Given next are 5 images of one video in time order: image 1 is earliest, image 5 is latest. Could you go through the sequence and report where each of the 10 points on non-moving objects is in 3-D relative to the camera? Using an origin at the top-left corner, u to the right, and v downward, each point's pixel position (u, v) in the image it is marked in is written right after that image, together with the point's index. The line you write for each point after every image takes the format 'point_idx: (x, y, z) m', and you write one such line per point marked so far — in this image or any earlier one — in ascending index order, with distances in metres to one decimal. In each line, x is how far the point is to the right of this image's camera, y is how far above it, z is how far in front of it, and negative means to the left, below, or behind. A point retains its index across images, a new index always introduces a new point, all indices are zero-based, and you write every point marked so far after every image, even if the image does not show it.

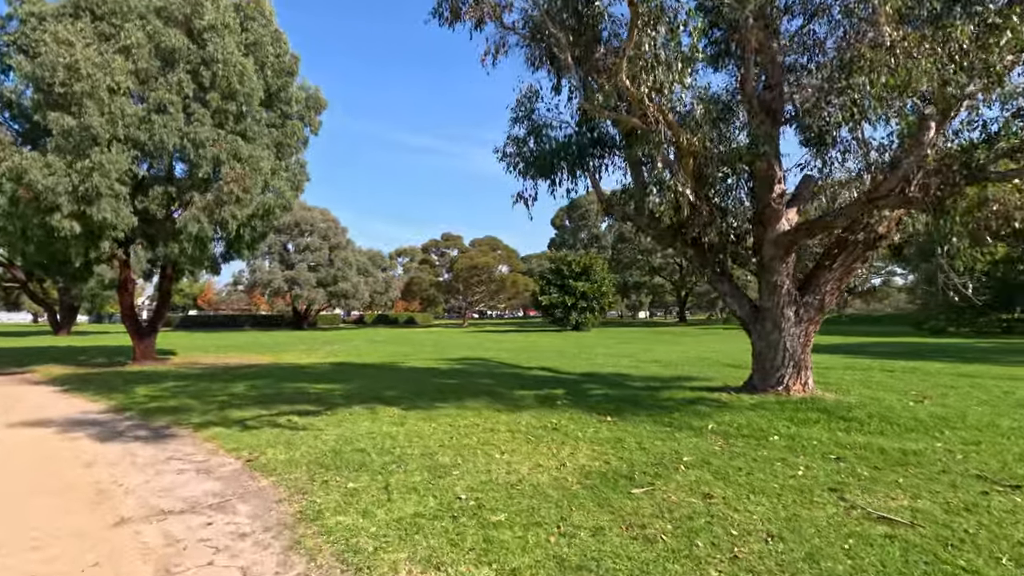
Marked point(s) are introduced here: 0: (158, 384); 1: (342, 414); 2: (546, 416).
0: (-10.0, -2.8, +15.2) m
1: (-3.2, -2.4, +10.1) m
2: (+0.6, -2.3, +9.3) m
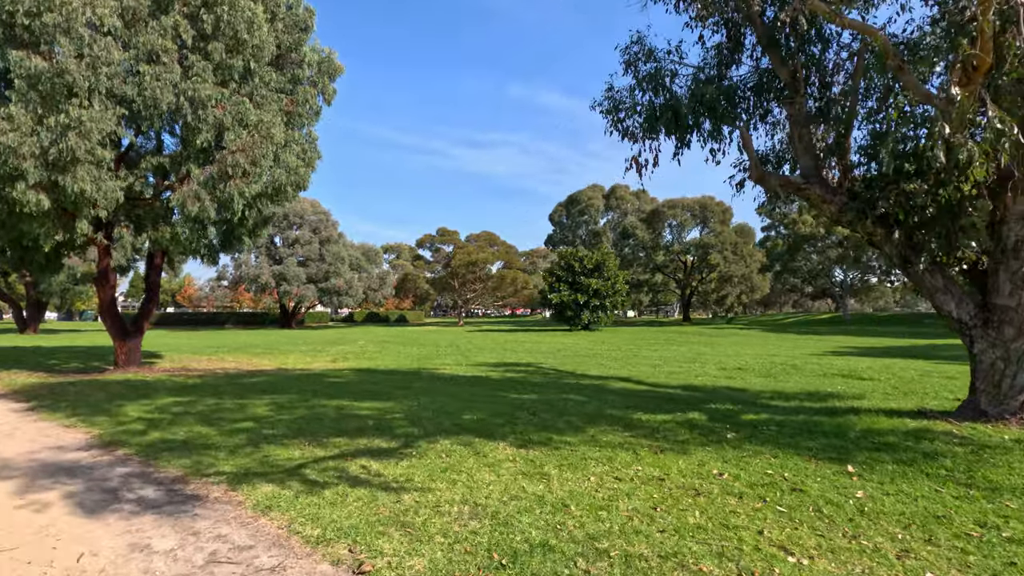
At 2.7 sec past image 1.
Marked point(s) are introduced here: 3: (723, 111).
0: (-8.0, -2.5, +11.9) m
1: (-1.0, -2.2, +7.1) m
2: (+2.8, -2.1, +6.4) m
3: (+3.7, +3.1, +9.6) m
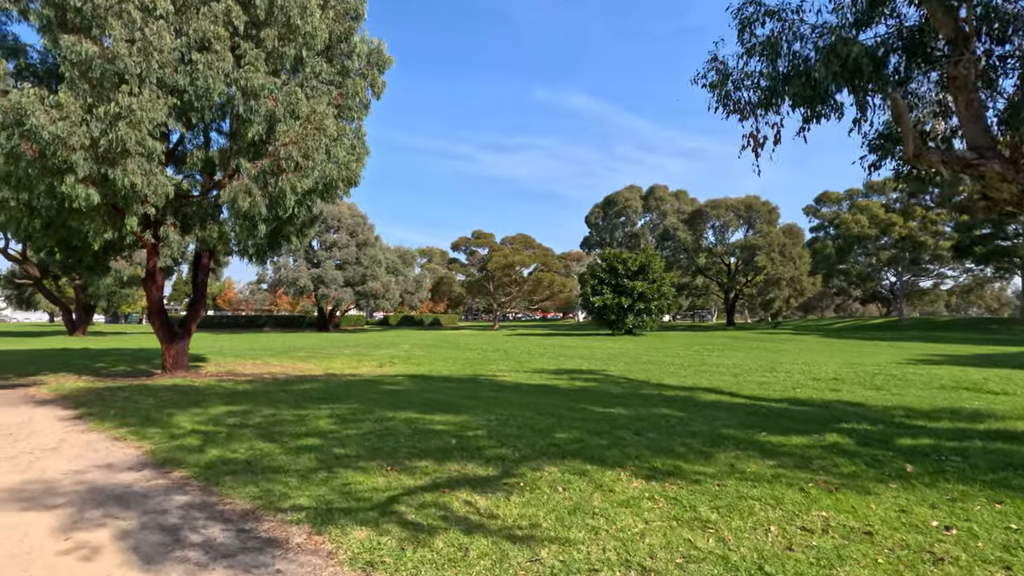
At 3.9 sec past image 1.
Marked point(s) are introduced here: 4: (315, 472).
0: (-6.3, -2.5, +11.0) m
1: (+0.4, -2.2, +5.8) m
2: (+4.2, -2.1, +4.9) m
3: (+5.3, +3.1, +8.1) m
4: (-2.4, -2.3, +6.6) m
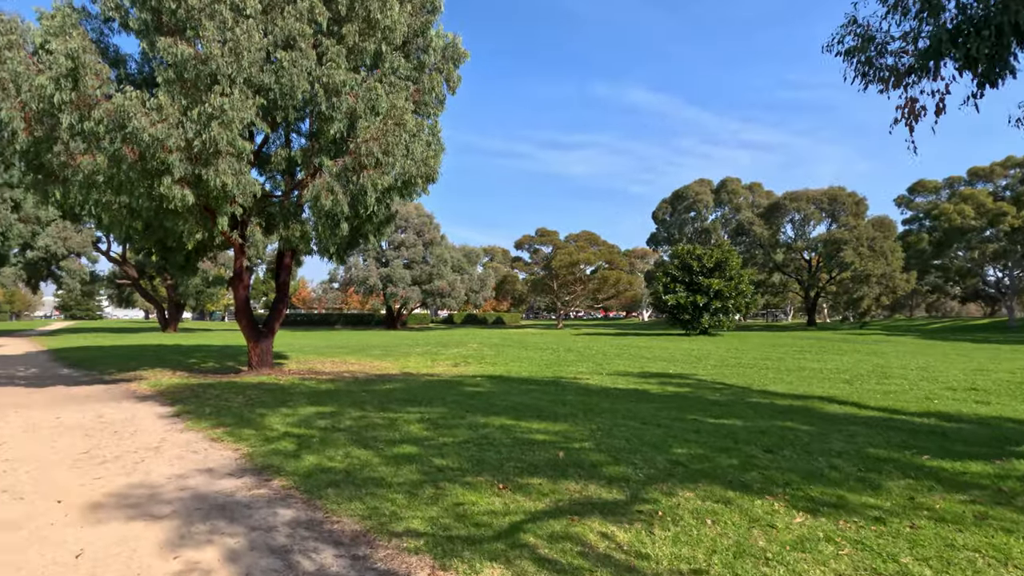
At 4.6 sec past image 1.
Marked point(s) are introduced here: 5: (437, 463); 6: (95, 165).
0: (-4.4, -2.5, +10.8) m
1: (+1.7, -2.2, +4.9) m
2: (+5.4, -2.1, +3.6) m
3: (+6.8, +3.2, +6.6) m
4: (-1.0, -2.3, +6.0) m
5: (-1.0, -2.3, +7.0) m
6: (-9.4, +2.8, +12.0) m
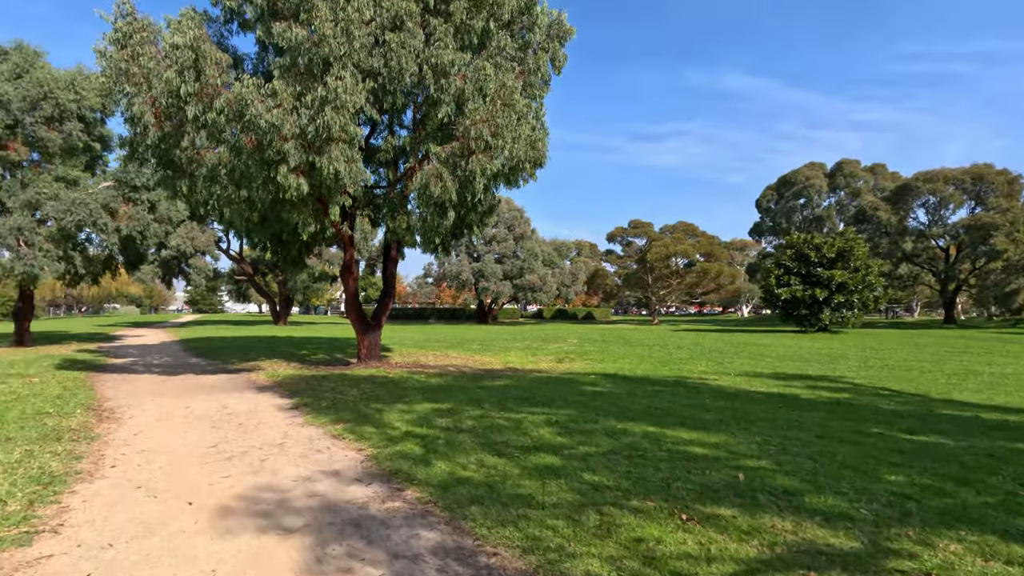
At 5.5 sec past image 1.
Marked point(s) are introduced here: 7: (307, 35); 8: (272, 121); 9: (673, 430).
0: (-1.9, -2.3, +10.2) m
1: (+3.2, -2.0, +3.4) m
2: (+6.6, -1.9, +1.6) m
3: (+8.5, +3.4, +4.2) m
4: (+0.6, -2.1, +4.9) m
5: (+0.8, -2.1, +5.9) m
6: (-6.7, +3.0, +12.2) m
7: (-4.6, +5.6, +12.0) m
8: (-5.1, +3.5, +11.5) m
9: (+2.5, -2.2, +8.2) m
